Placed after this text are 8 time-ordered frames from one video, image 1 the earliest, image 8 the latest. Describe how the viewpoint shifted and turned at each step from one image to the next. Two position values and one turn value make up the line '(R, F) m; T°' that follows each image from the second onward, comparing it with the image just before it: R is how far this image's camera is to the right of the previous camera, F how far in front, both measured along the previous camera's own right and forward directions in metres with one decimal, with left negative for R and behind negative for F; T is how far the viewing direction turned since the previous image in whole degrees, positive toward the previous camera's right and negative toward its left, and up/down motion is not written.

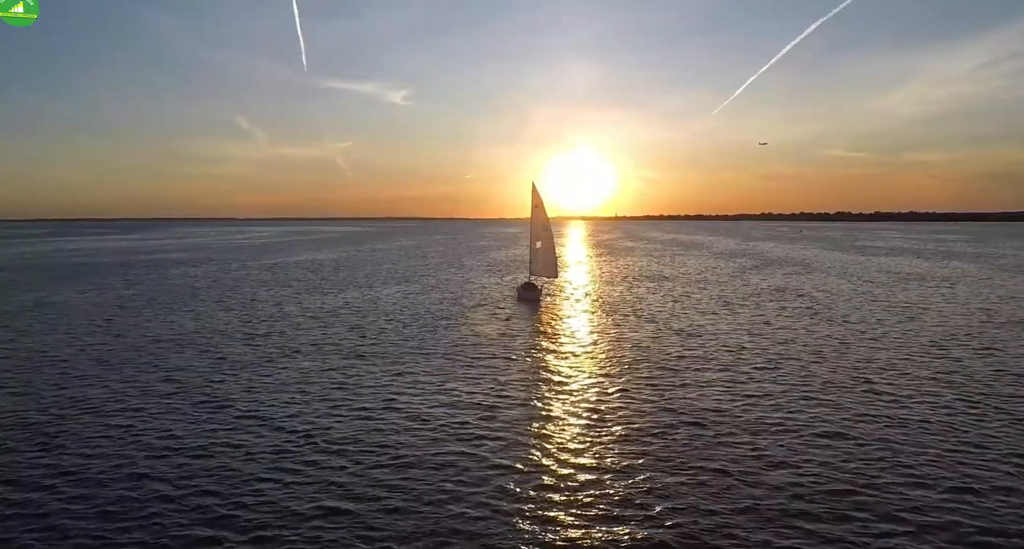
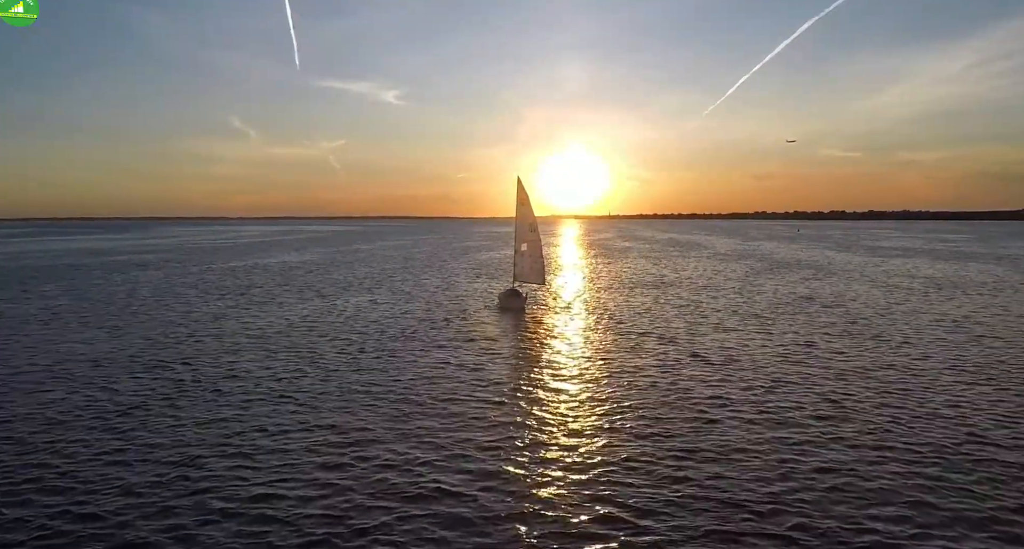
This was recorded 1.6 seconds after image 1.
(+0.9, +6.6) m; +1°
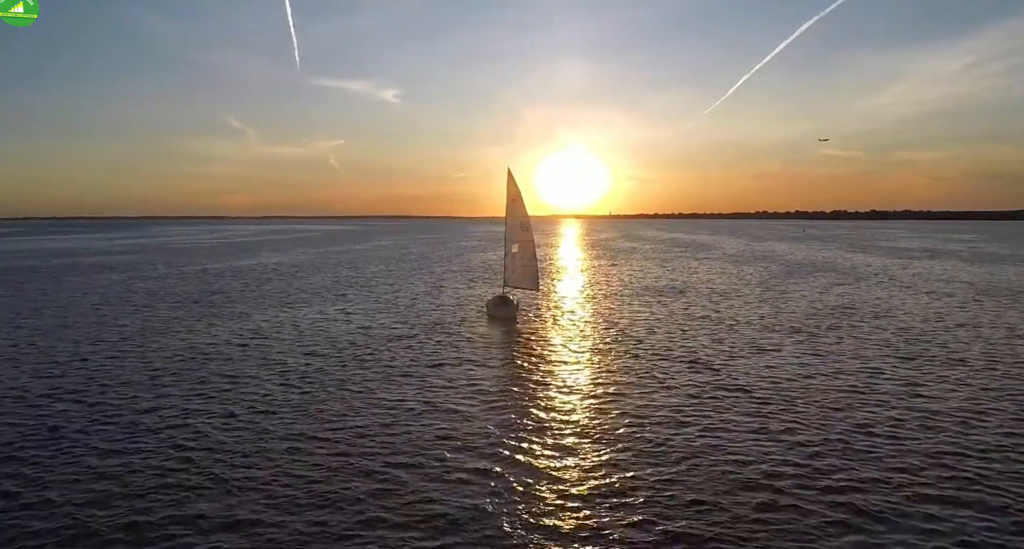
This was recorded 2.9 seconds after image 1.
(+0.6, +6.1) m; 0°
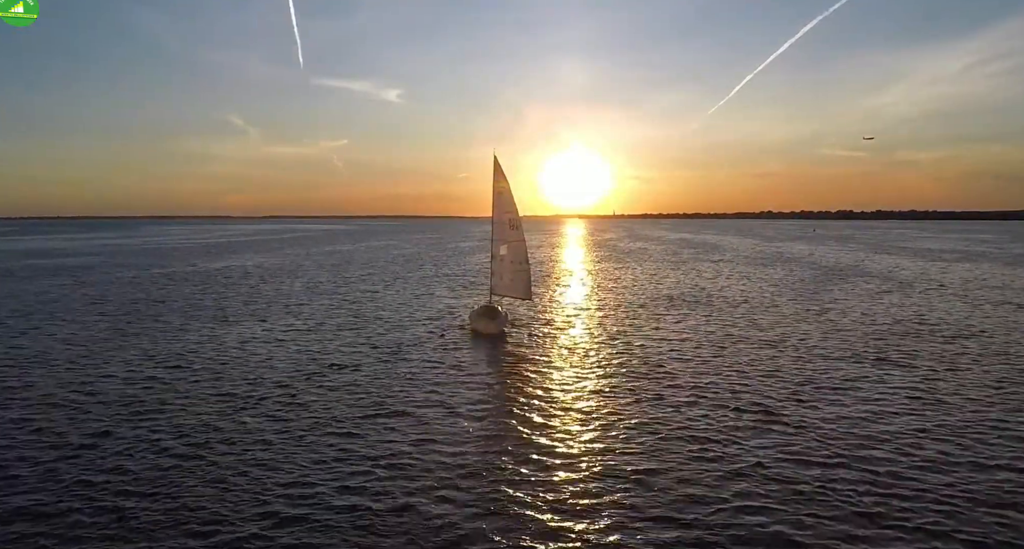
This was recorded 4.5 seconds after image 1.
(+0.8, +7.0) m; 0°
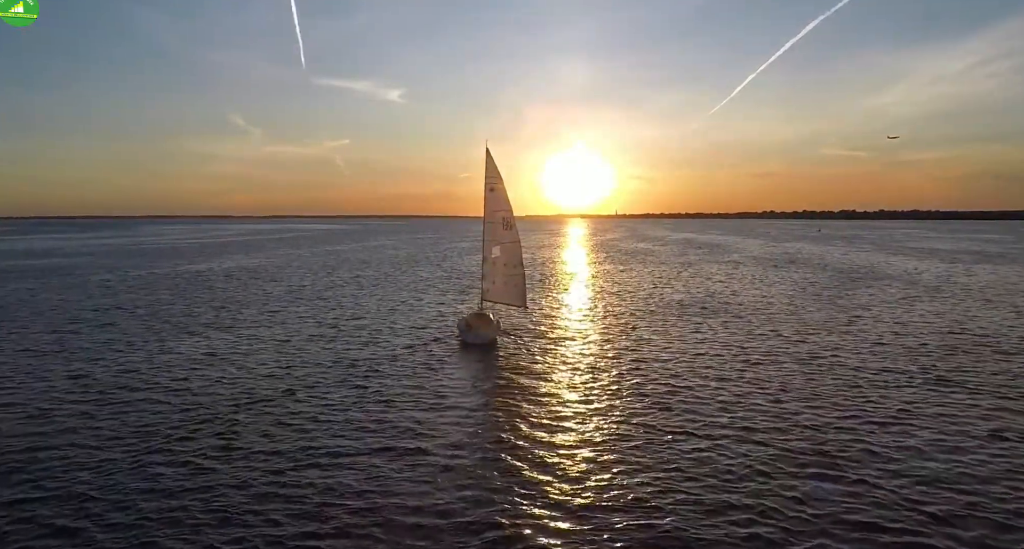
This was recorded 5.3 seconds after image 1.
(+0.4, +3.4) m; 0°
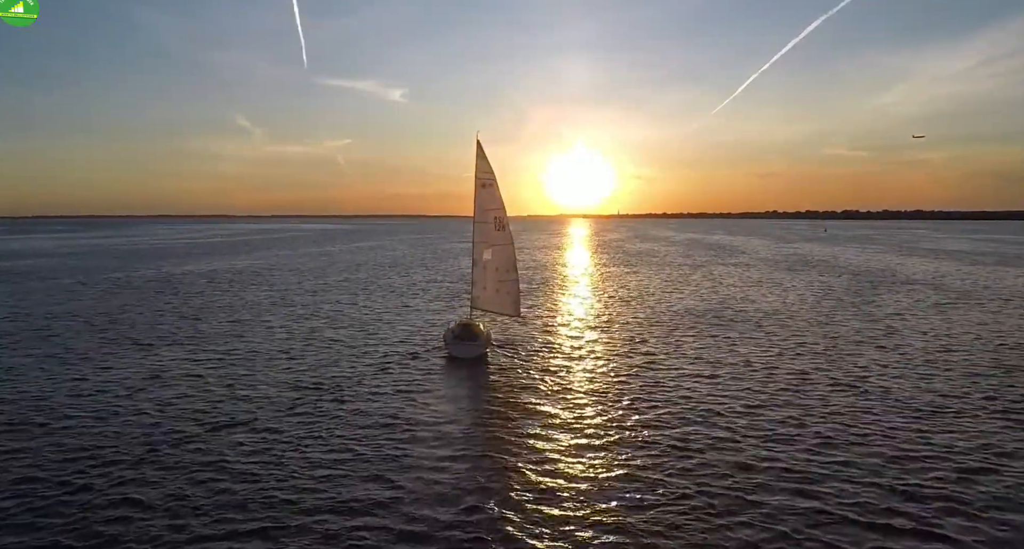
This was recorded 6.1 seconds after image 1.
(+0.4, +3.3) m; 0°
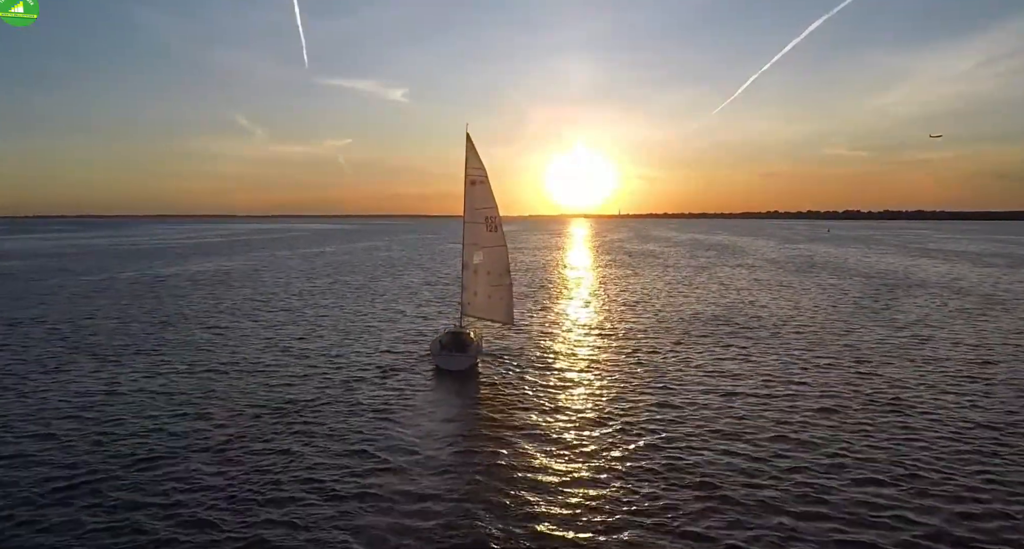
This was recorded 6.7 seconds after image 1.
(+0.3, +2.3) m; 0°
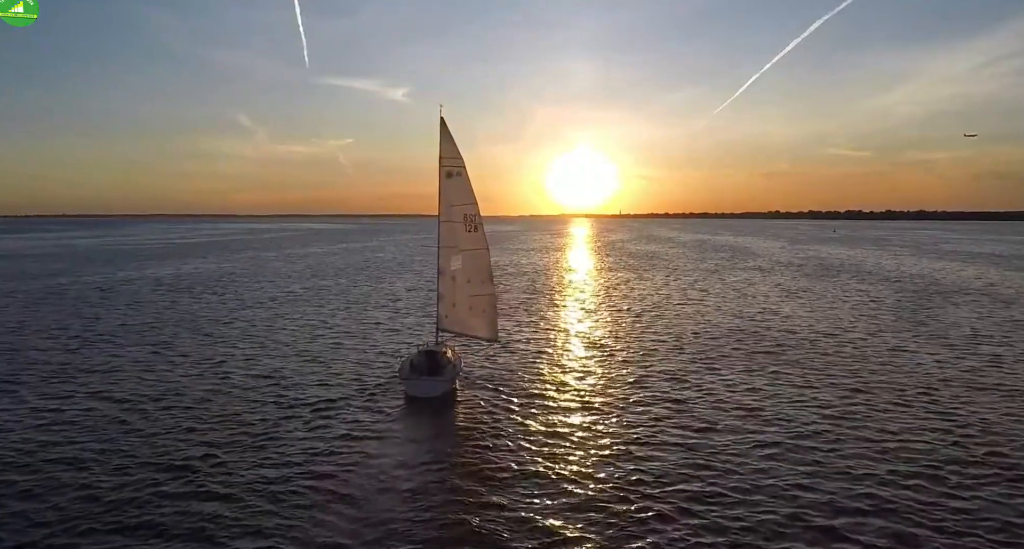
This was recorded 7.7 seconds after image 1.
(+0.5, +4.3) m; 0°
